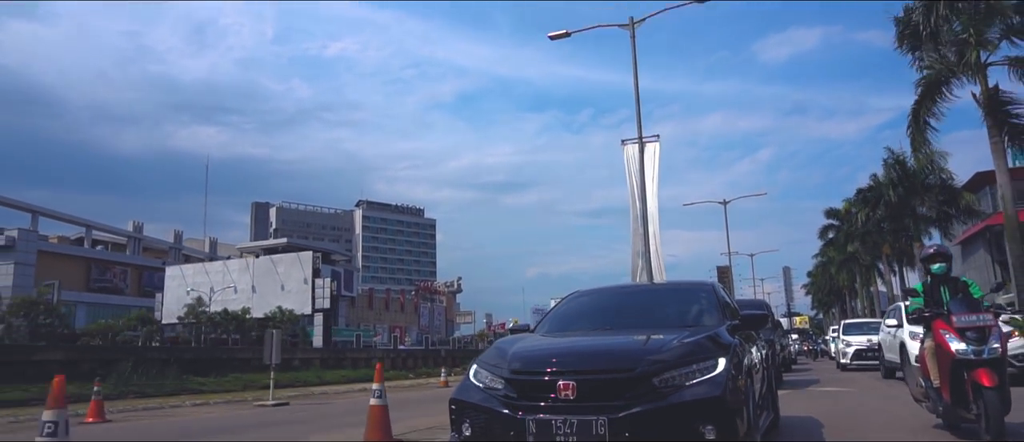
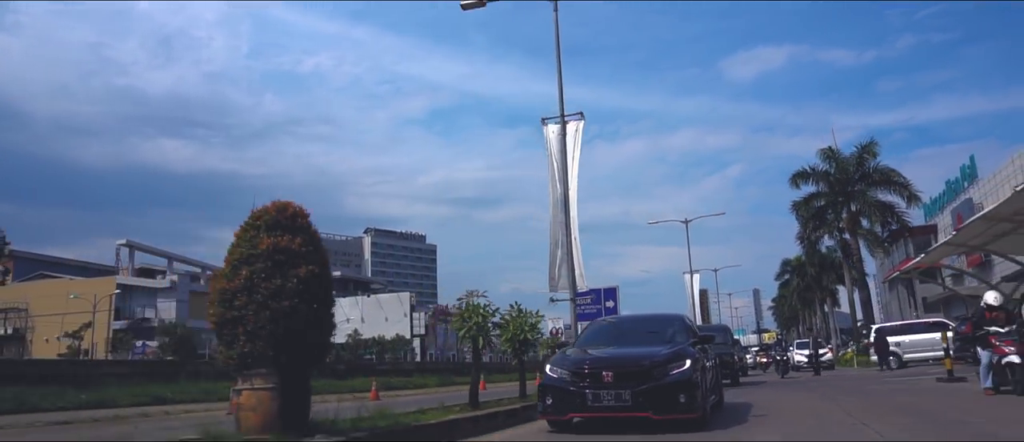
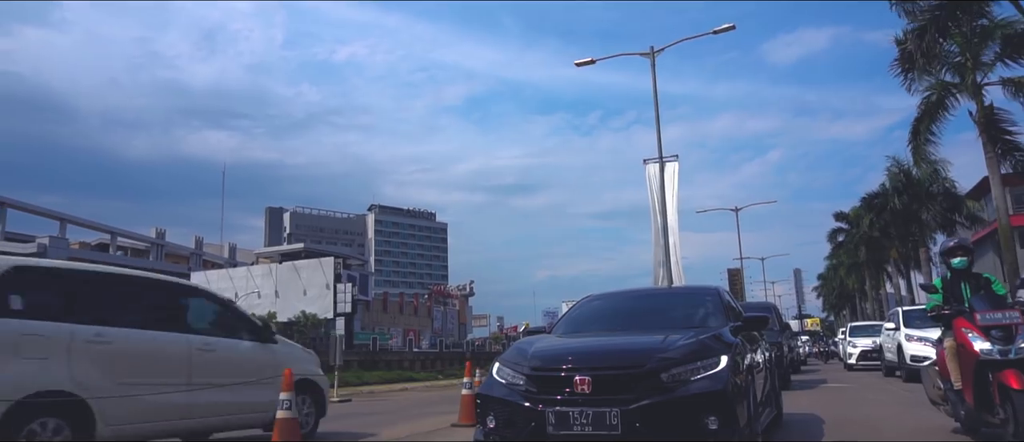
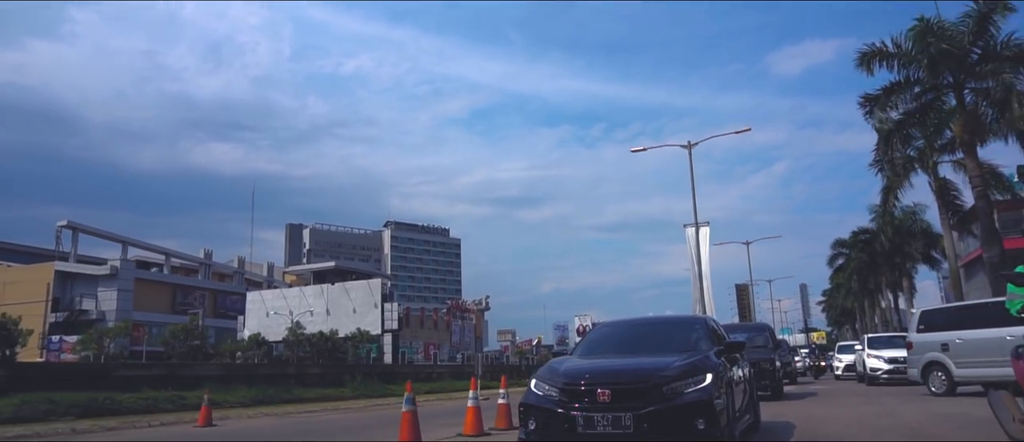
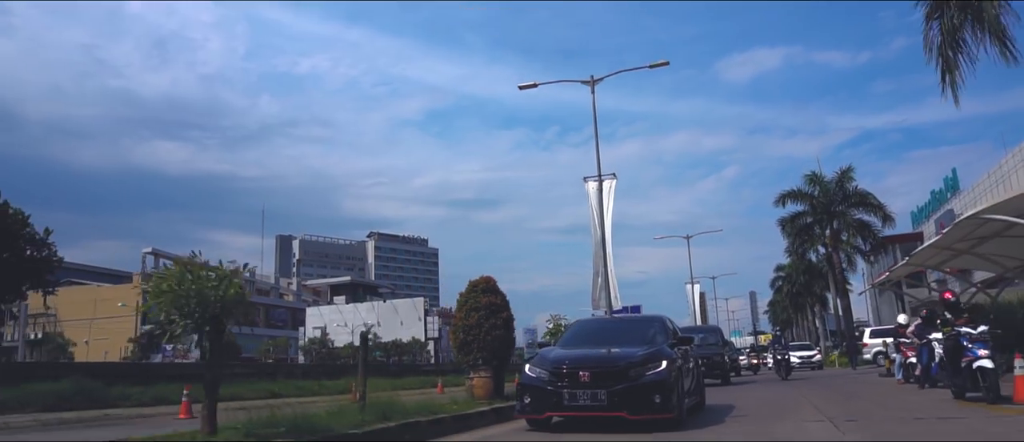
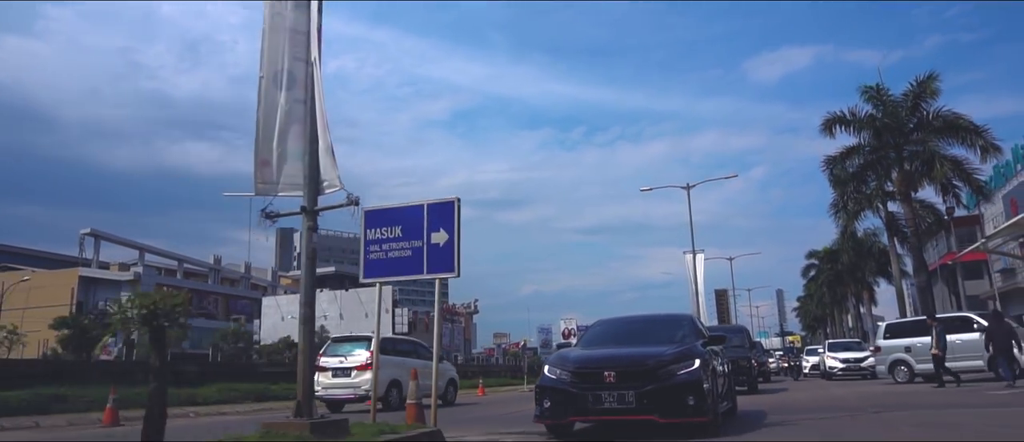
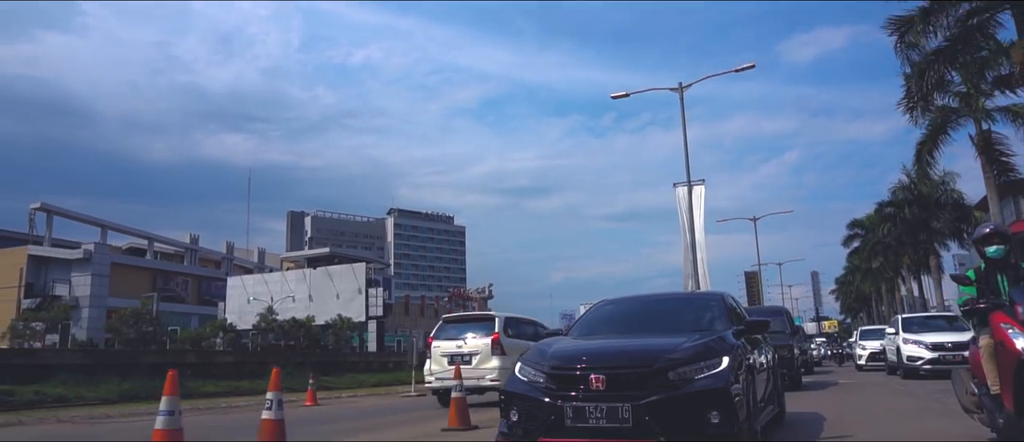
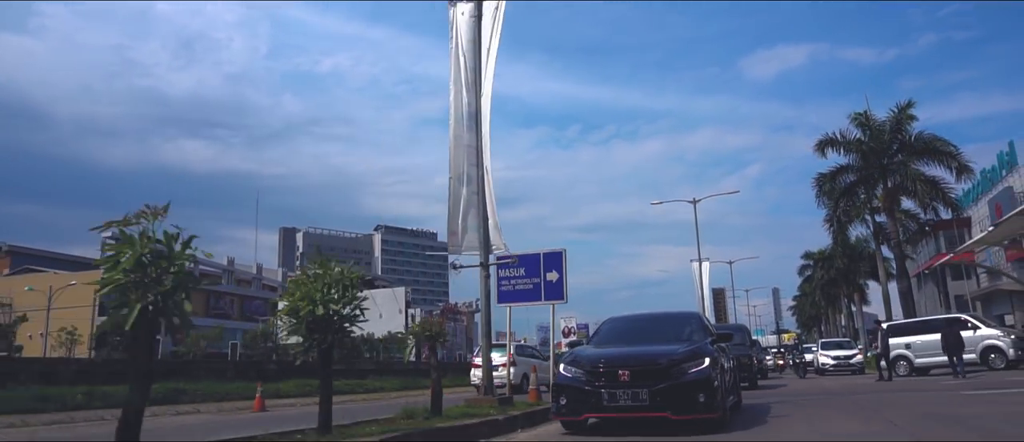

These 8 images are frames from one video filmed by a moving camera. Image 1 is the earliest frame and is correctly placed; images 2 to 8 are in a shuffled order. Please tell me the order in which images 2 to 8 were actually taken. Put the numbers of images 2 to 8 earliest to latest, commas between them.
3, 7, 4, 6, 8, 2, 5
